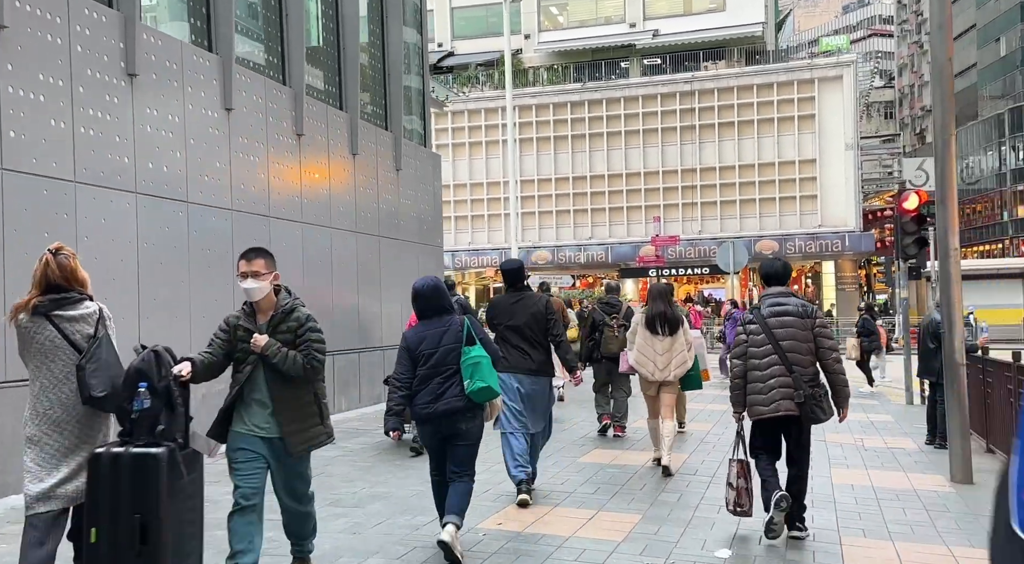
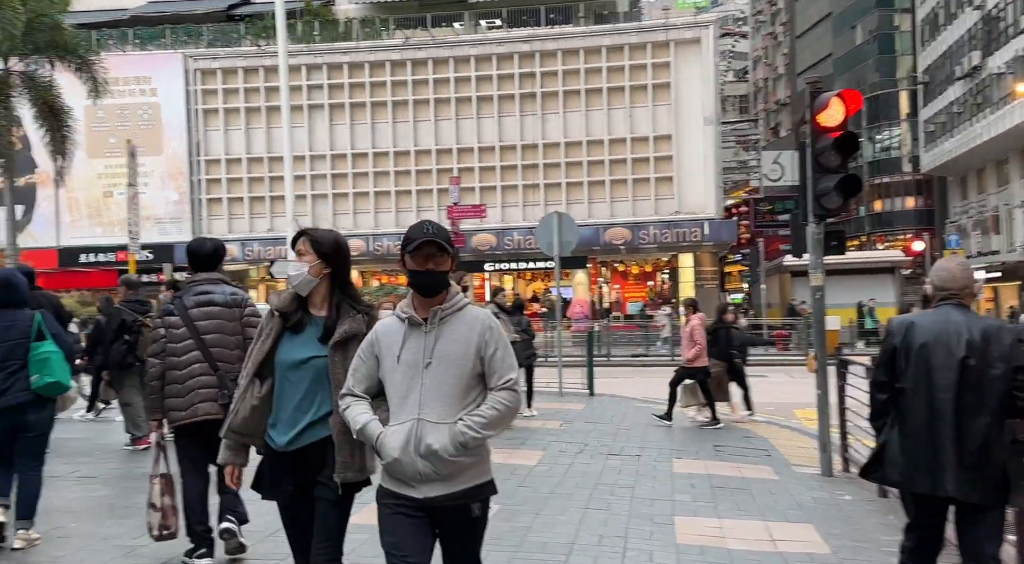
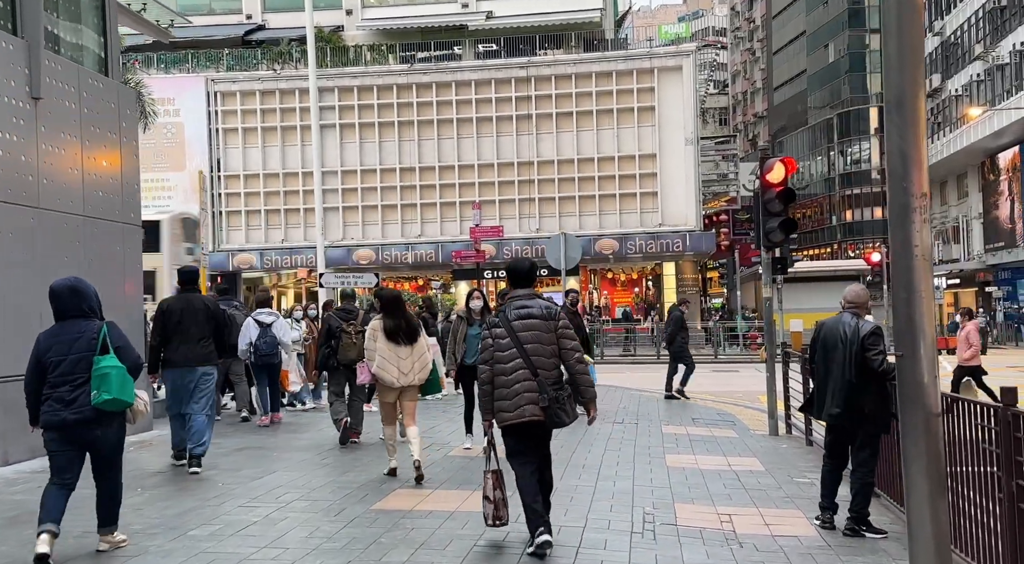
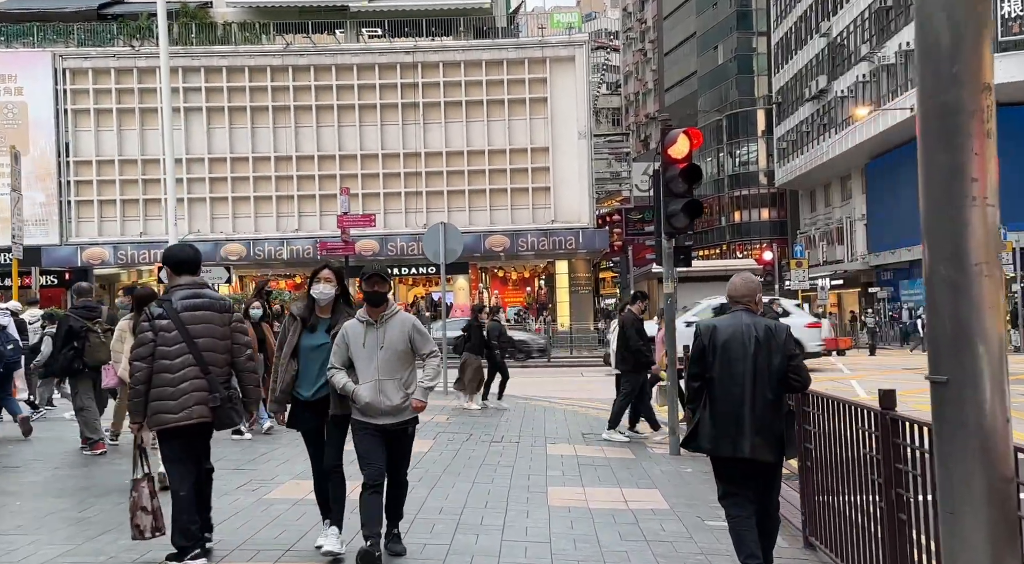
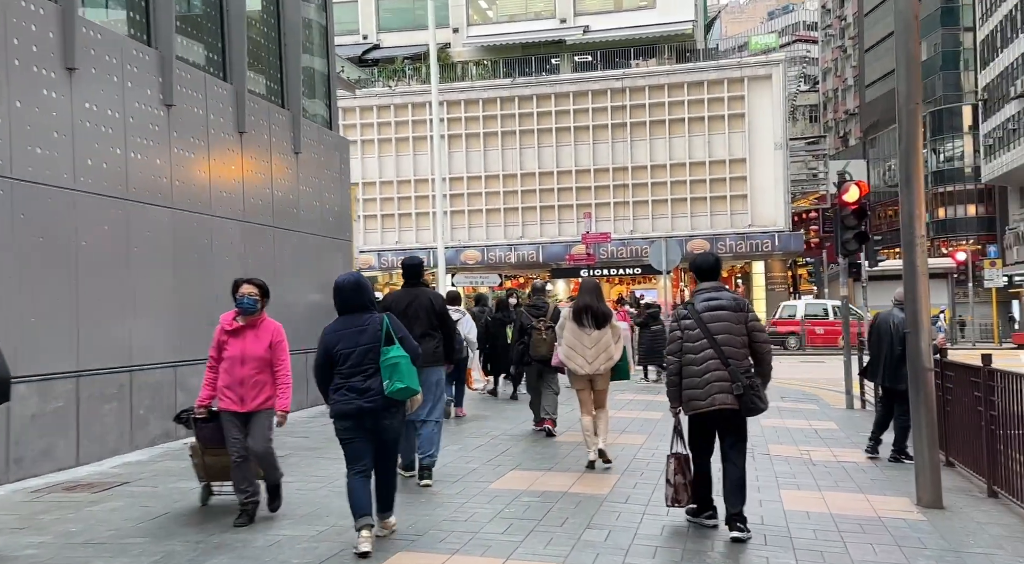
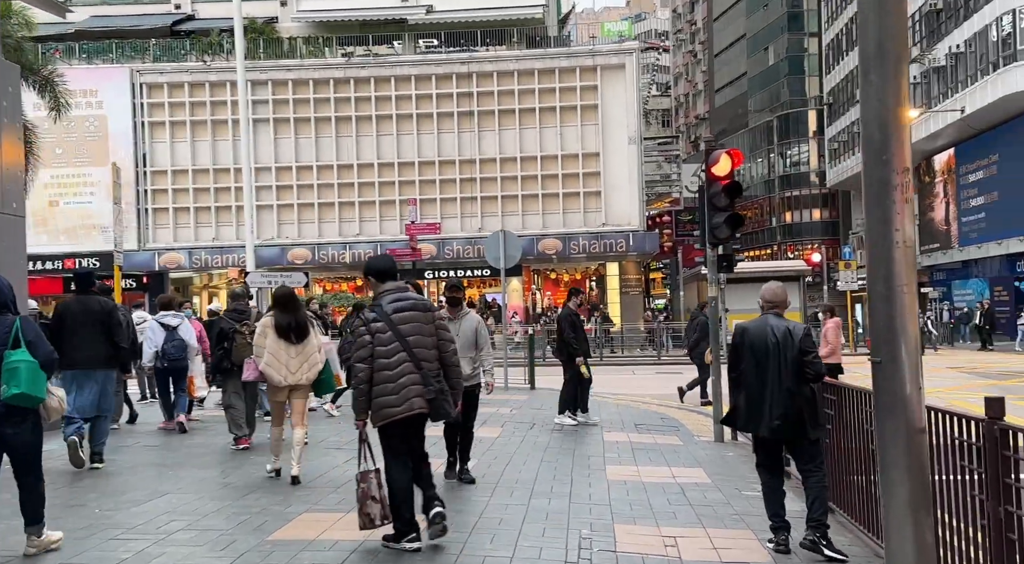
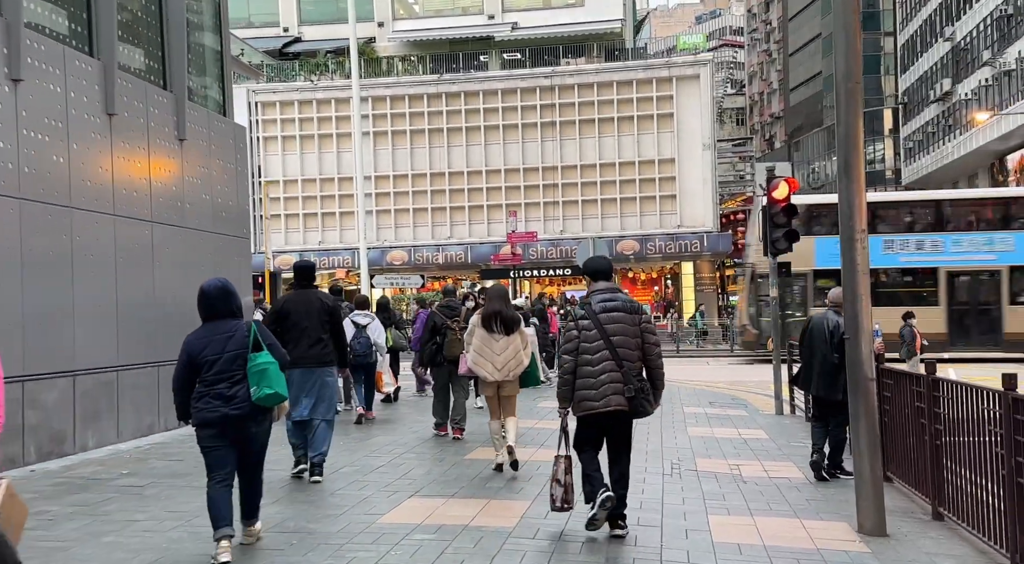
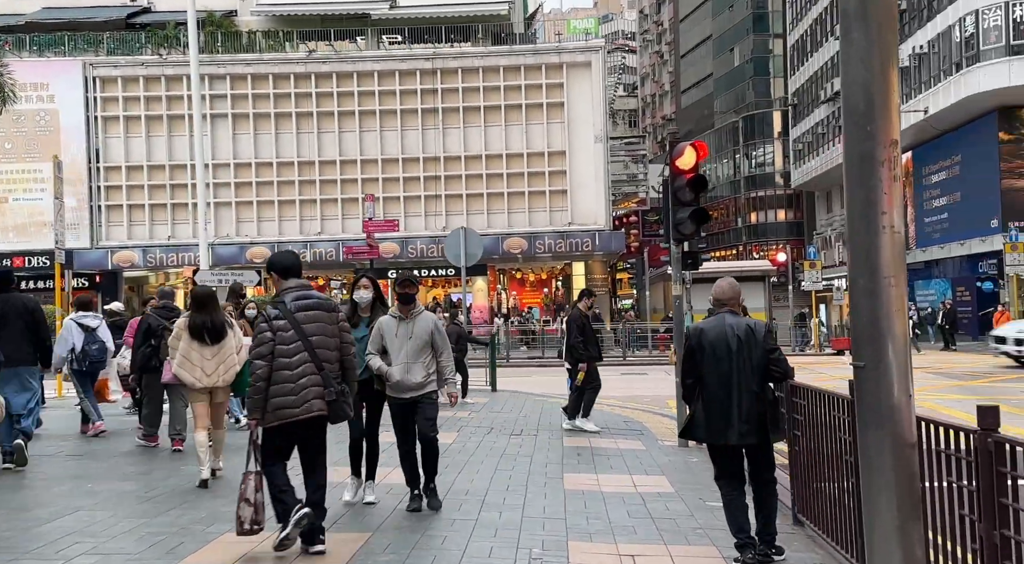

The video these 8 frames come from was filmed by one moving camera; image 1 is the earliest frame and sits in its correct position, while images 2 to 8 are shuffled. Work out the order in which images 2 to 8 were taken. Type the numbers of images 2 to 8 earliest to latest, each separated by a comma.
5, 7, 3, 6, 8, 4, 2
